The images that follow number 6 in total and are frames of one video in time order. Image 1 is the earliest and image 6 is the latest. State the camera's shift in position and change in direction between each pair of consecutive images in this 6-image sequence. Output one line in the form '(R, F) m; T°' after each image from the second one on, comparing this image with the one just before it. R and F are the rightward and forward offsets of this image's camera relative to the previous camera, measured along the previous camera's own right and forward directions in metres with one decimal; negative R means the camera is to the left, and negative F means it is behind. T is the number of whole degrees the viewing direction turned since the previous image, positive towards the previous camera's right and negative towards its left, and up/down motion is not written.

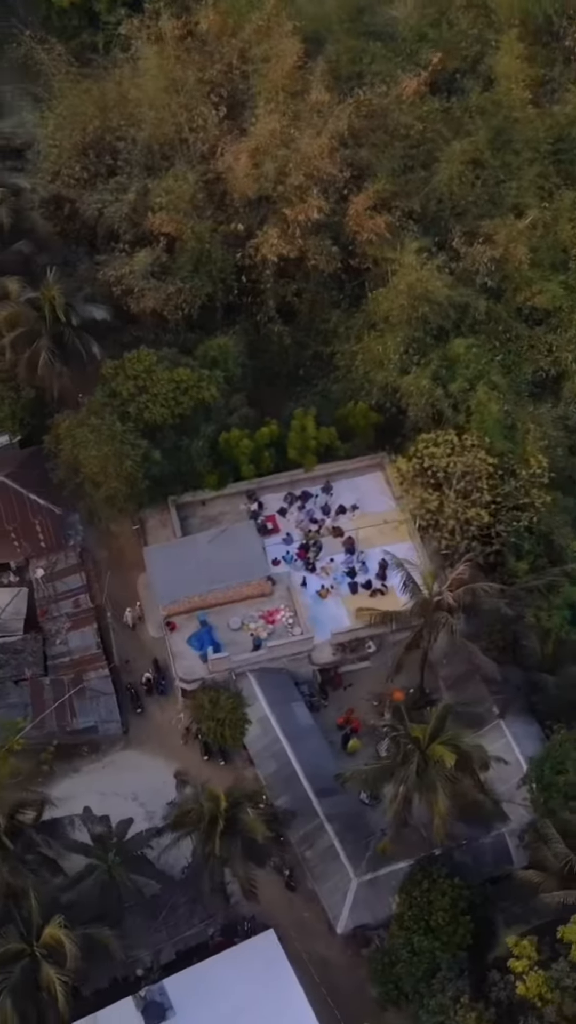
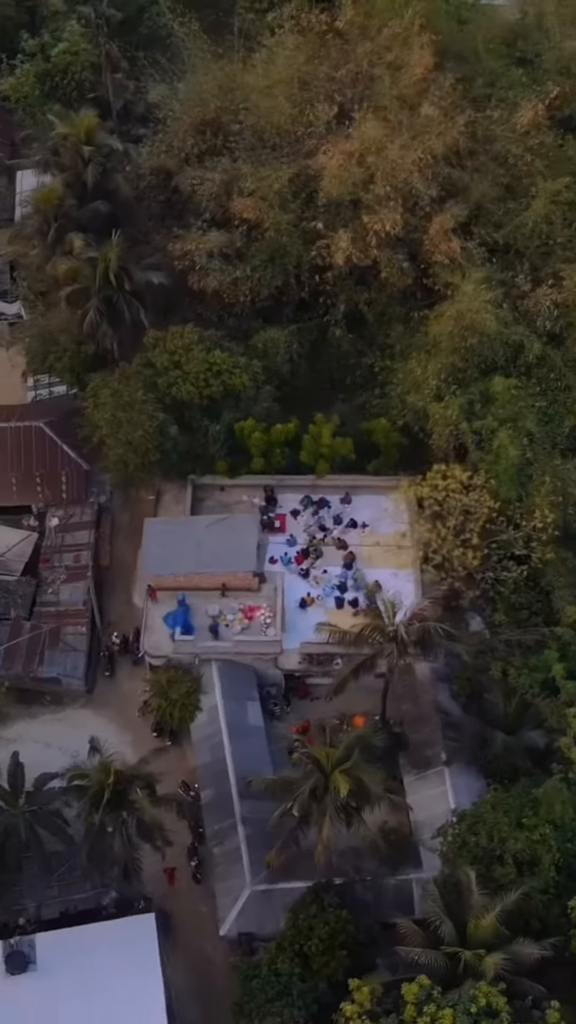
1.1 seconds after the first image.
(+5.1, +0.6) m; -9°
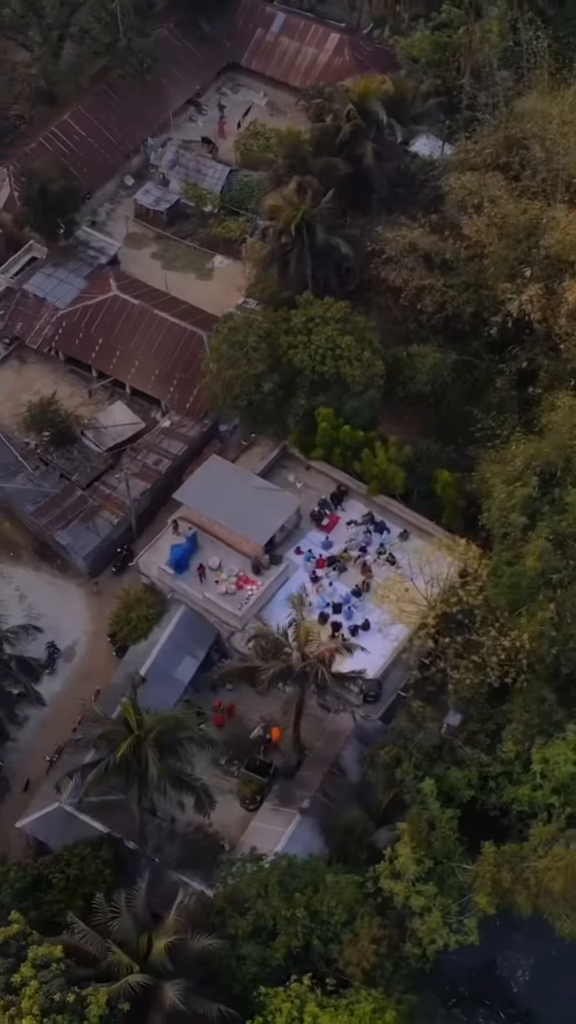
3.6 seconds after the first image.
(+10.3, +2.6) m; -20°
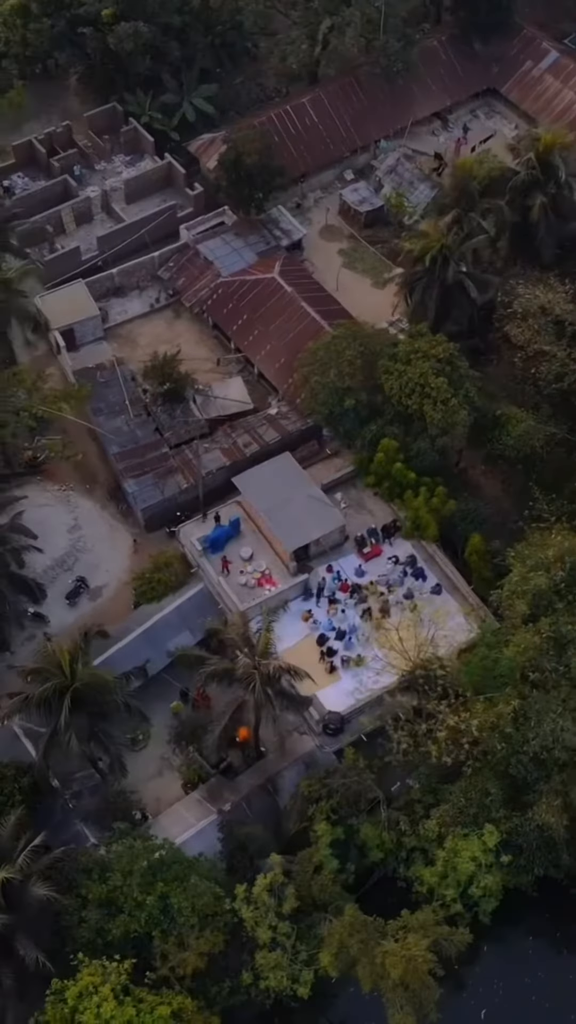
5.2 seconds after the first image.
(+6.1, +0.7) m; -13°
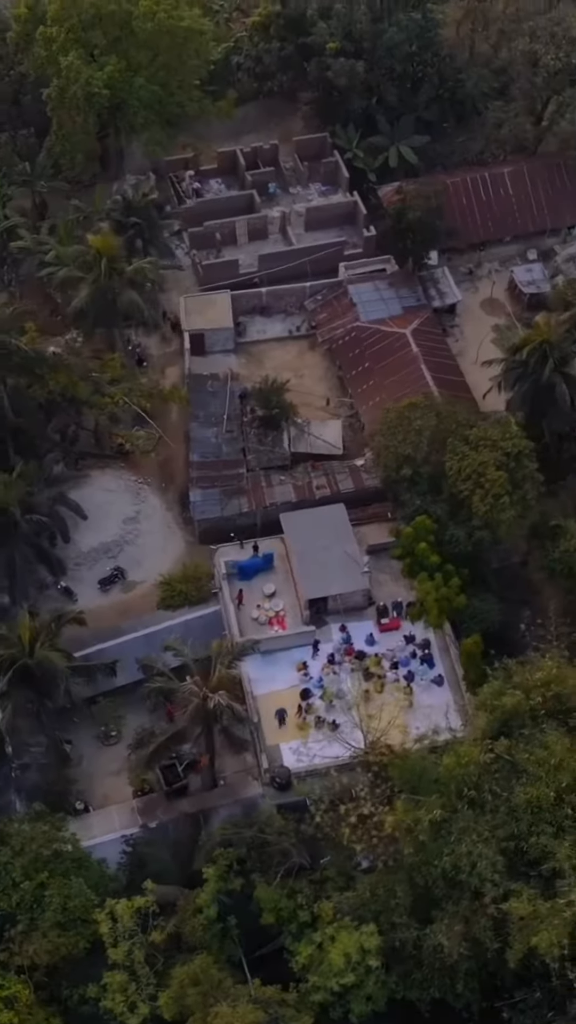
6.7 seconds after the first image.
(+5.5, +0.7) m; -12°
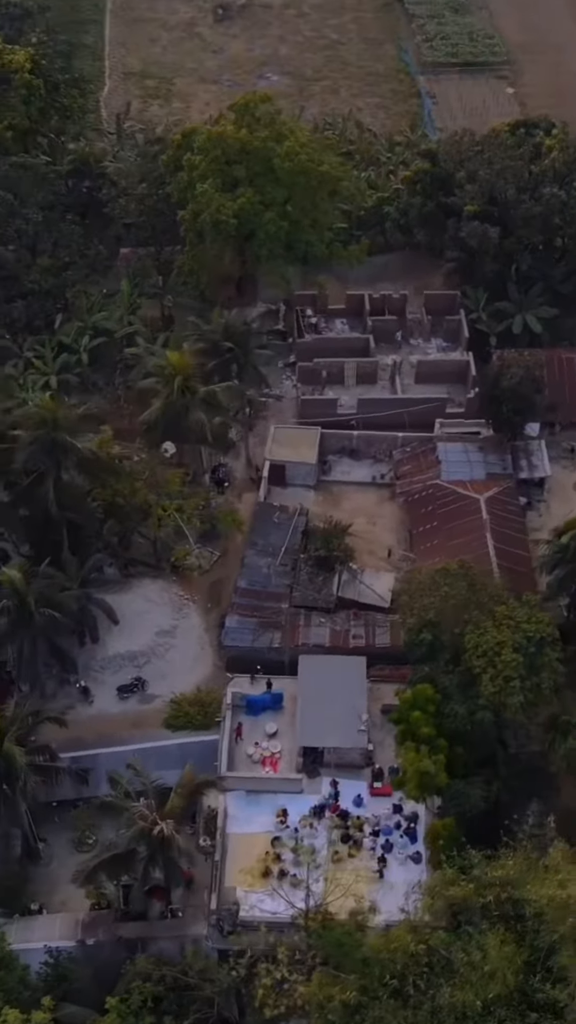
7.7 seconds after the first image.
(+4.1, +0.5) m; -9°
